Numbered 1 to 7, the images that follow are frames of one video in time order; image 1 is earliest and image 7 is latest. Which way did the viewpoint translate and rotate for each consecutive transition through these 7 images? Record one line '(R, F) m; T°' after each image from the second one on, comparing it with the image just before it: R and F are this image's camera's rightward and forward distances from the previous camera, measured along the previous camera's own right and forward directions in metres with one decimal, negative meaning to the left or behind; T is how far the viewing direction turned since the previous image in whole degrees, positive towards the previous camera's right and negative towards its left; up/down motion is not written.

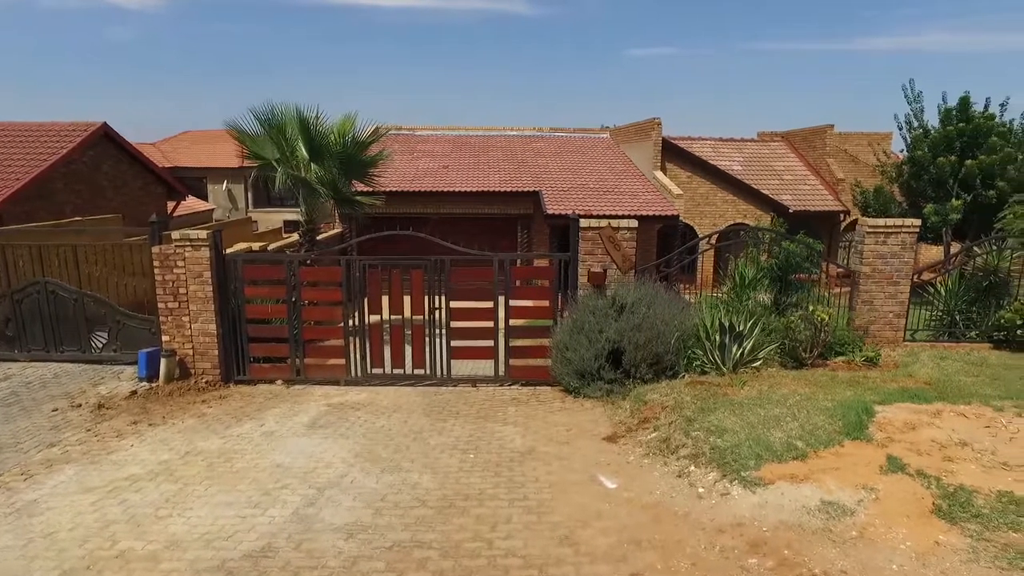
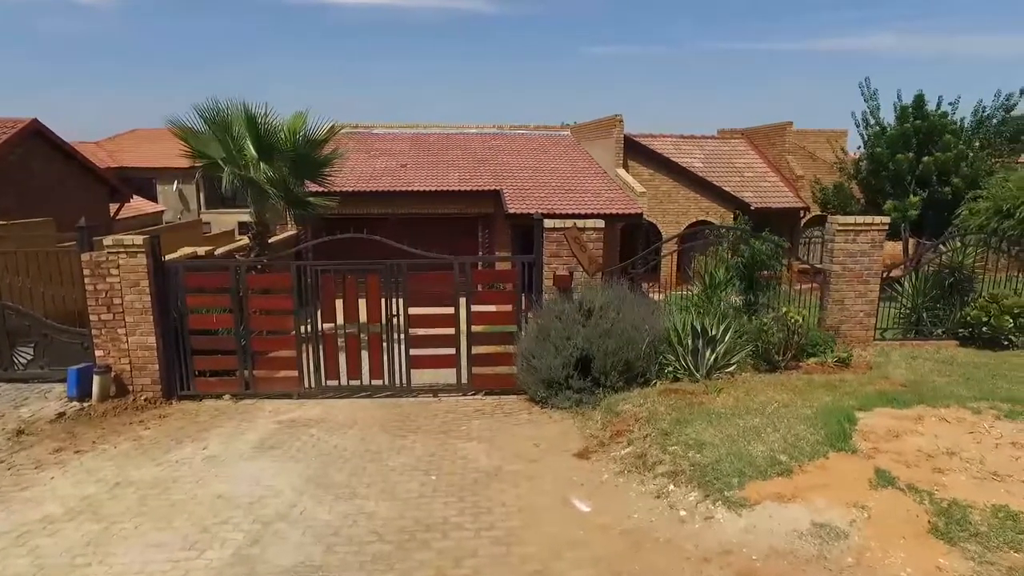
(0.0, +0.4) m; +3°
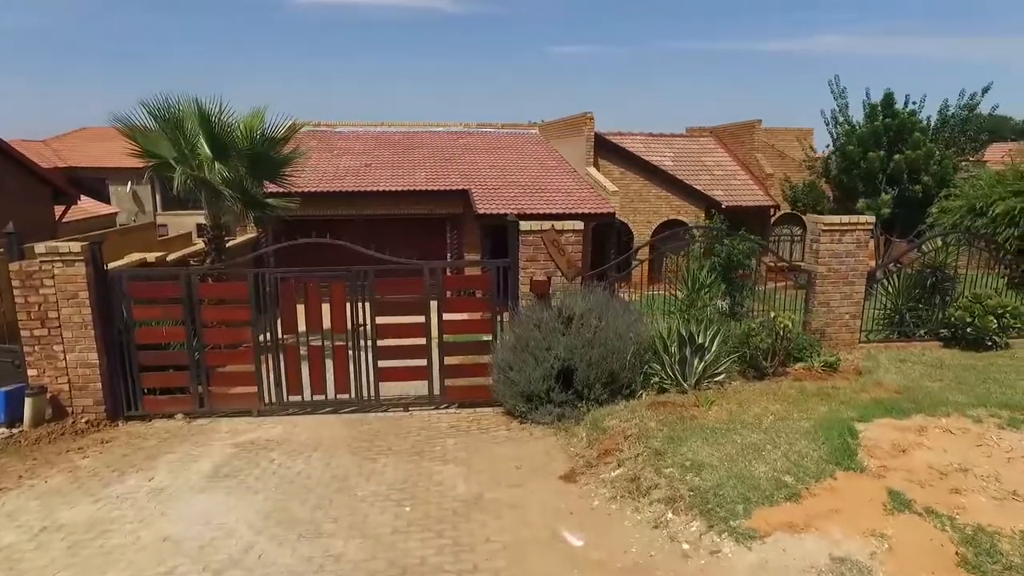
(-0.1, +0.4) m; +3°
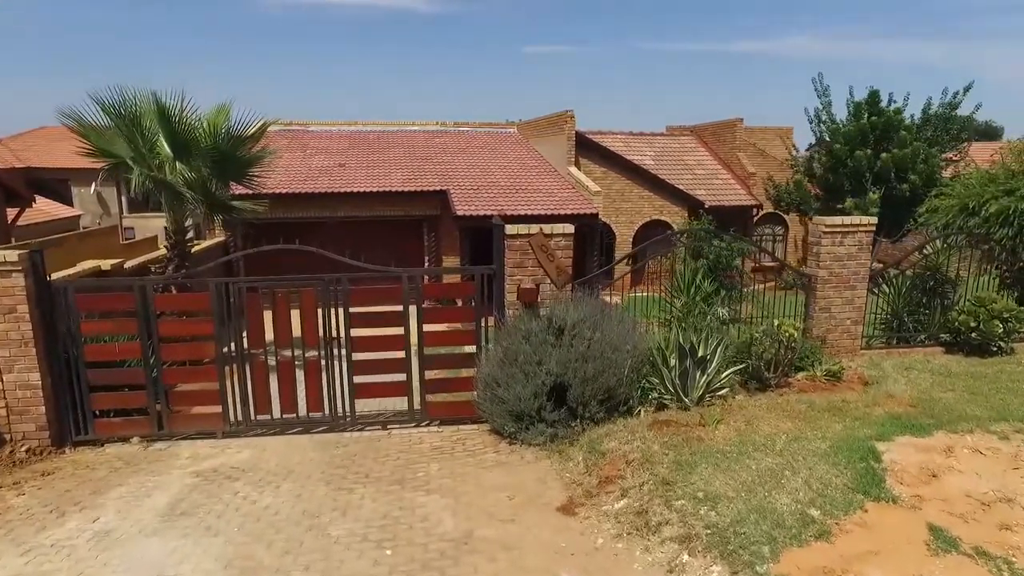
(-0.1, +0.5) m; +2°
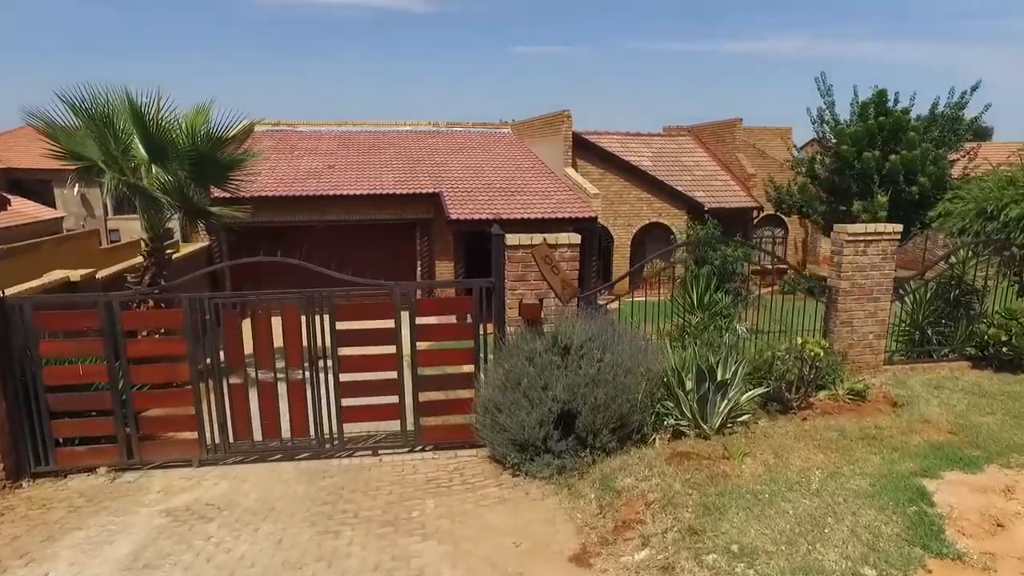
(-0.1, +0.5) m; +1°
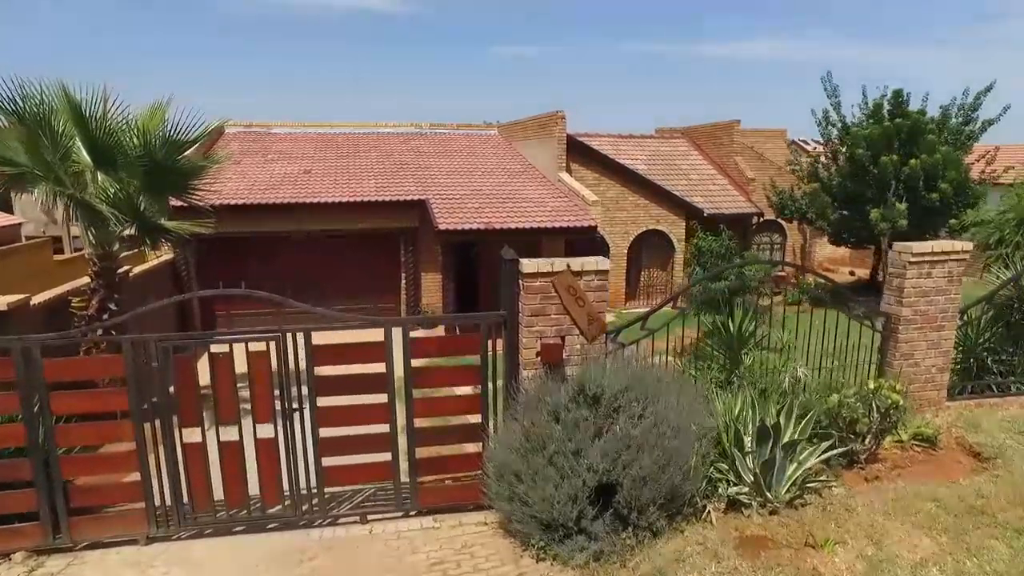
(-0.3, +1.0) m; +2°
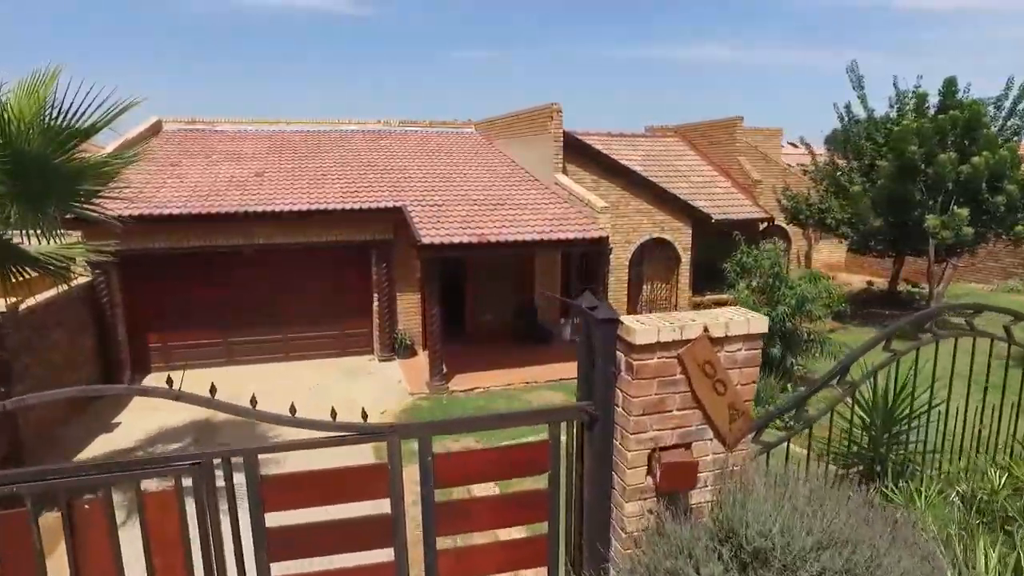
(-0.6, +2.1) m; +3°
